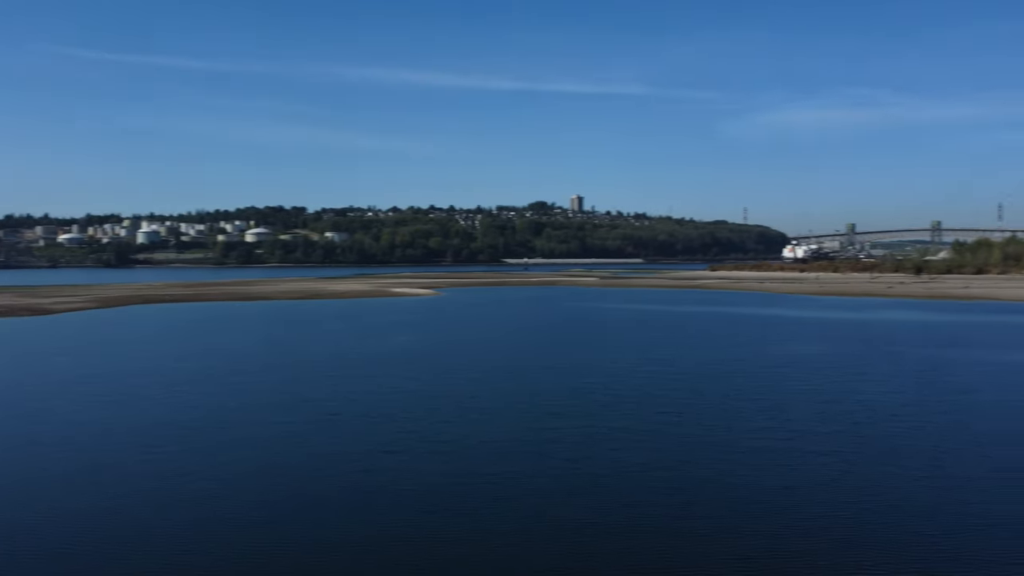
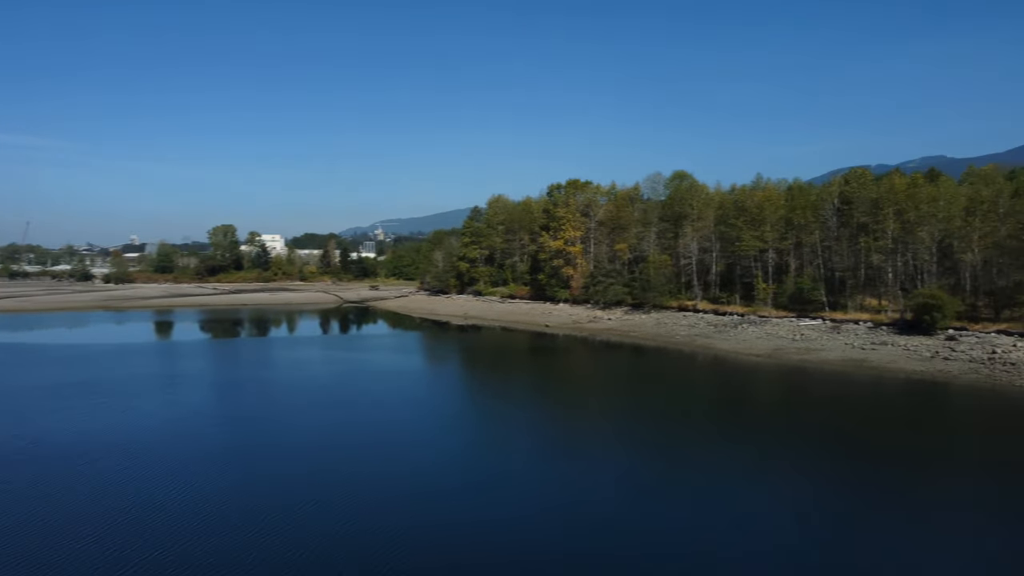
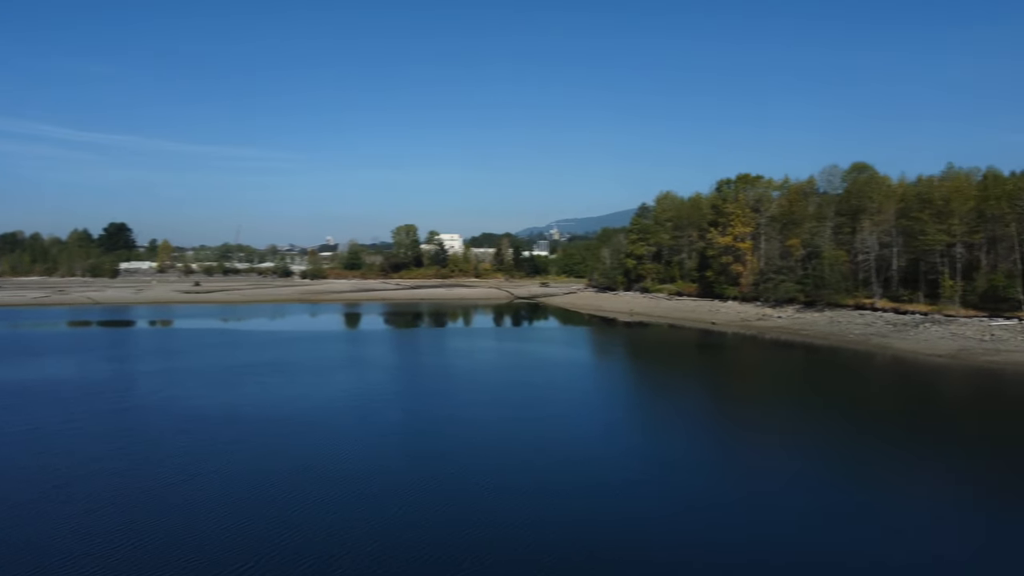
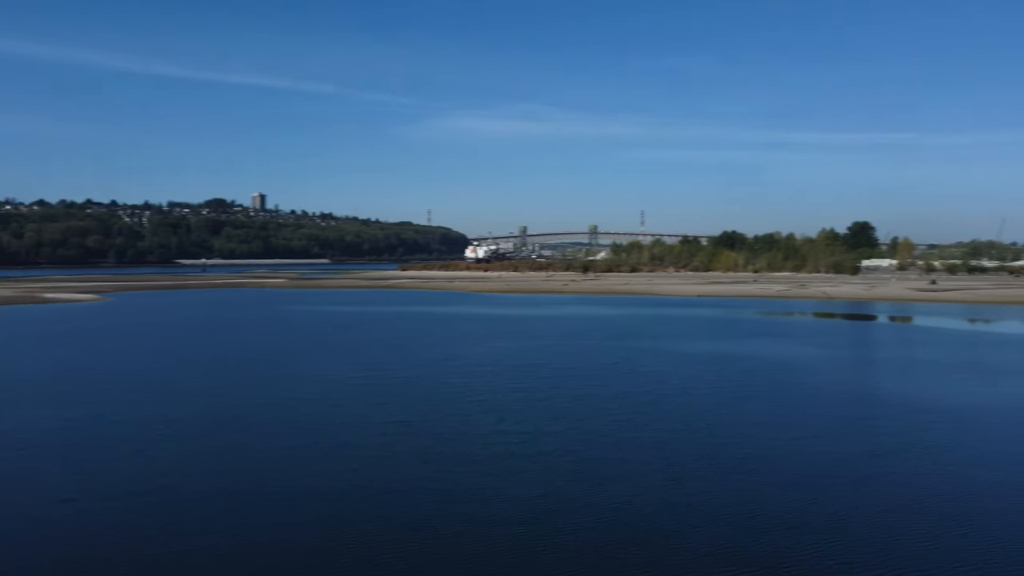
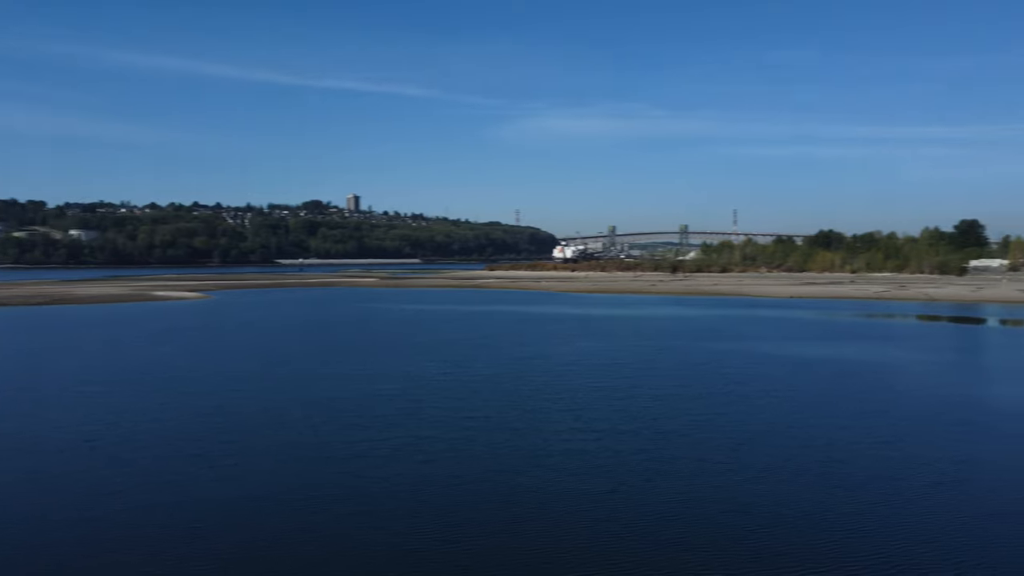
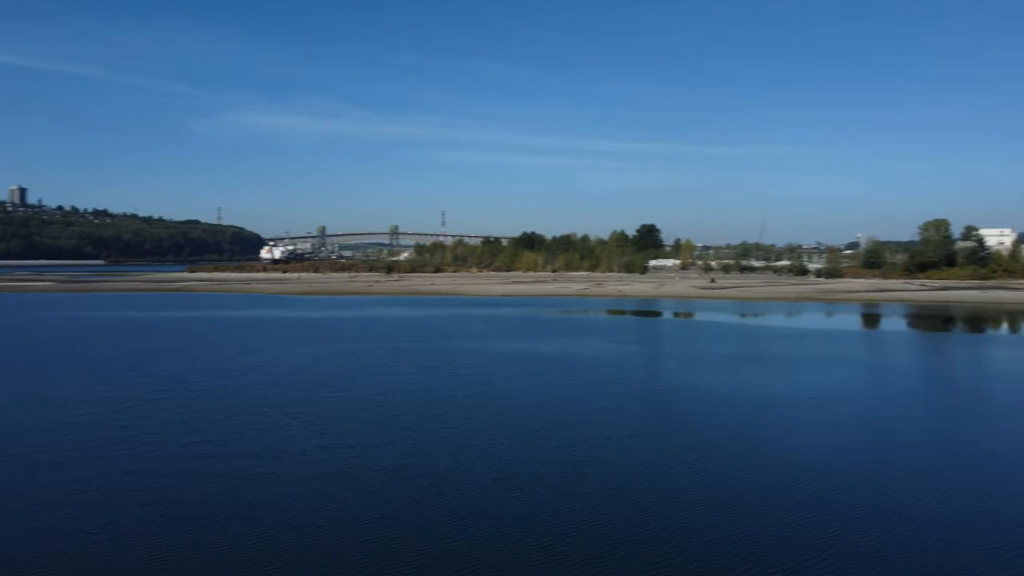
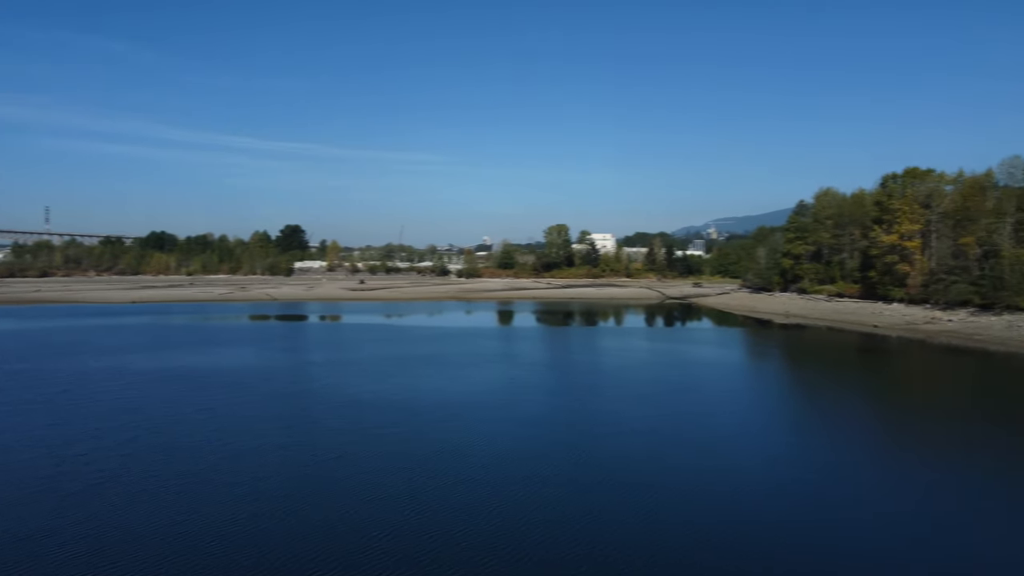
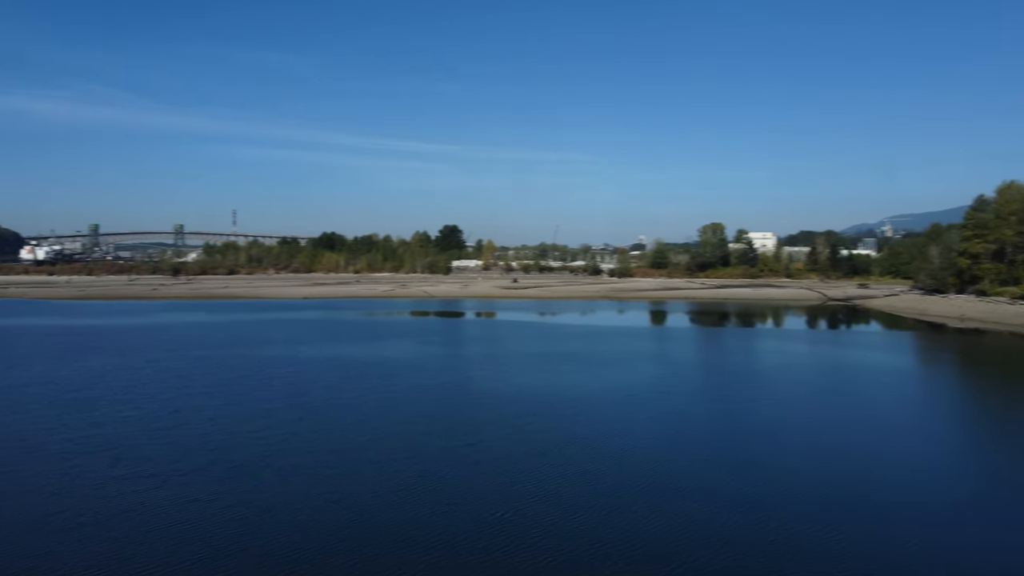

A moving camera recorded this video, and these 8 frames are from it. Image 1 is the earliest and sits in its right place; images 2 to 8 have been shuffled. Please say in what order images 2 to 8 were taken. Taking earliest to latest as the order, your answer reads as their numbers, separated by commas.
5, 4, 6, 8, 7, 3, 2
